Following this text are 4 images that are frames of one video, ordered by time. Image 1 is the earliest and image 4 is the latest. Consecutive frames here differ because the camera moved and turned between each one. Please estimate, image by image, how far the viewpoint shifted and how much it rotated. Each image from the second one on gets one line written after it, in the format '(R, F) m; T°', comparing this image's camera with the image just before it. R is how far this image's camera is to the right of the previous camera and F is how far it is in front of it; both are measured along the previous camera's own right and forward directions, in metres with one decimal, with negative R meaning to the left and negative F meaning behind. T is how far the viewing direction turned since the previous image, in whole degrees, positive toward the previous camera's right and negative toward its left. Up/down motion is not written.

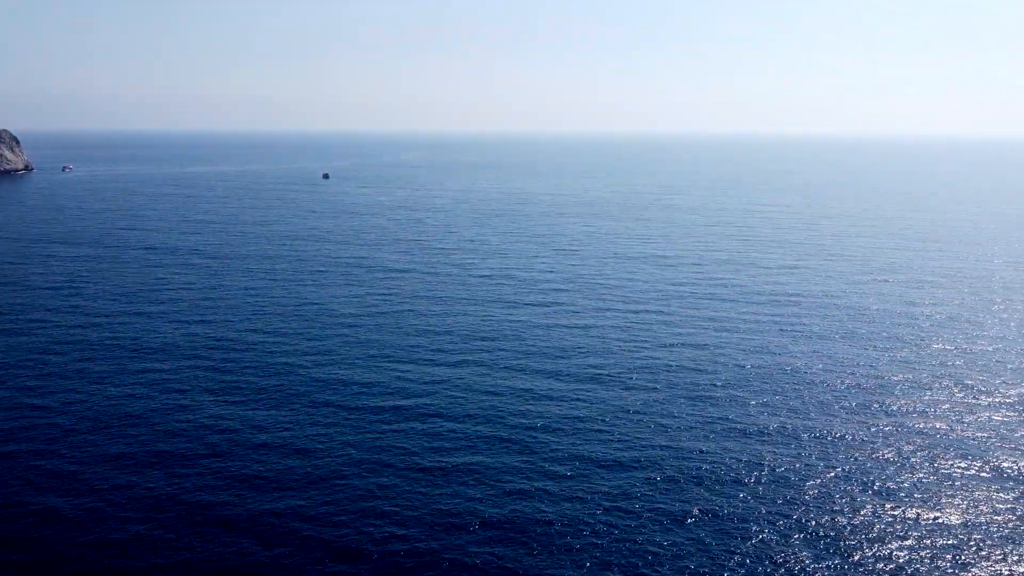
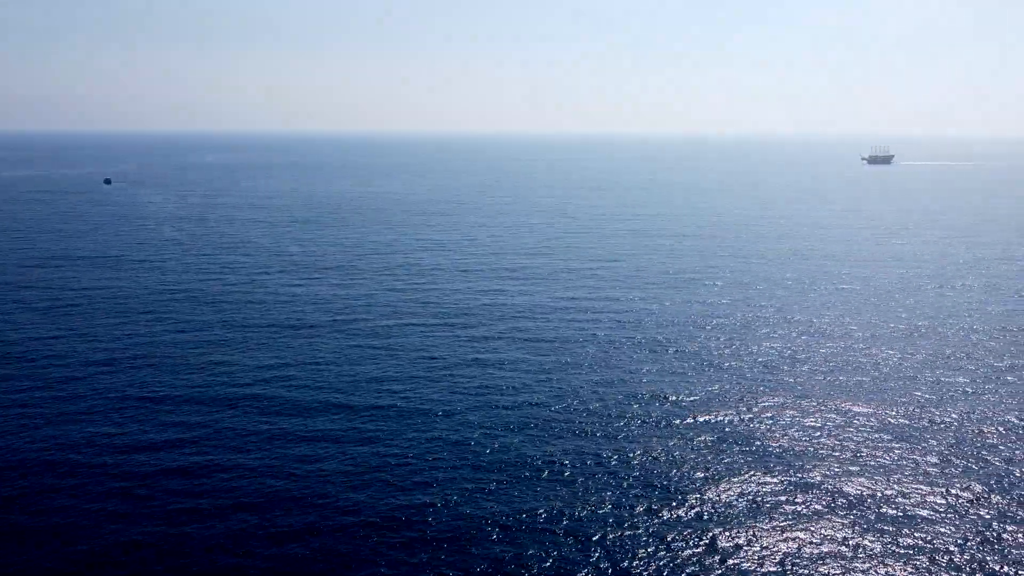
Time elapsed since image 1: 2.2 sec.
(+5.9, +4.0) m; +8°
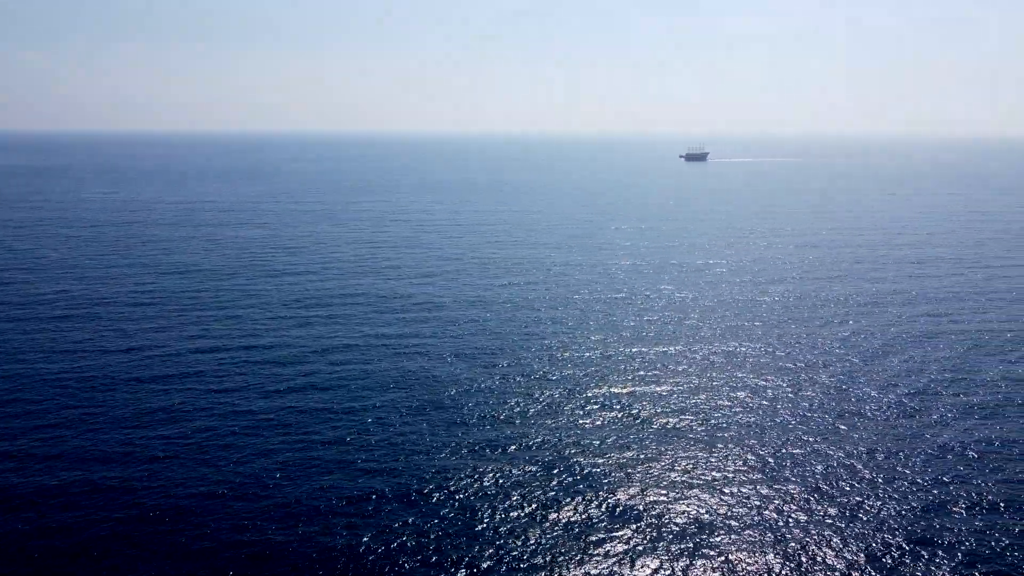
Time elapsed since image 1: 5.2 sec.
(0.0, -3.6) m; 0°
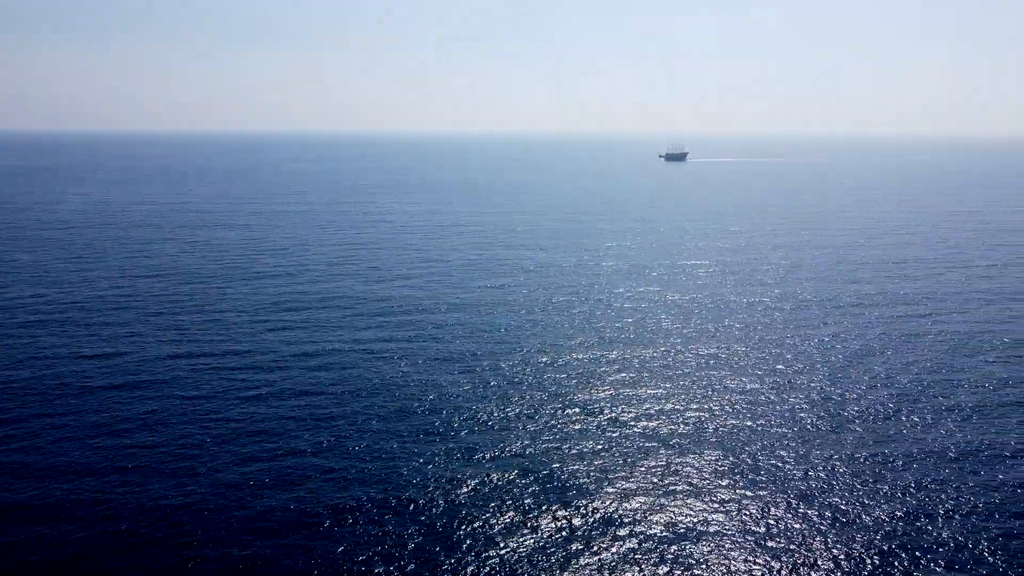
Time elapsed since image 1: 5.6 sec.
(-3.2, -3.0) m; 0°
